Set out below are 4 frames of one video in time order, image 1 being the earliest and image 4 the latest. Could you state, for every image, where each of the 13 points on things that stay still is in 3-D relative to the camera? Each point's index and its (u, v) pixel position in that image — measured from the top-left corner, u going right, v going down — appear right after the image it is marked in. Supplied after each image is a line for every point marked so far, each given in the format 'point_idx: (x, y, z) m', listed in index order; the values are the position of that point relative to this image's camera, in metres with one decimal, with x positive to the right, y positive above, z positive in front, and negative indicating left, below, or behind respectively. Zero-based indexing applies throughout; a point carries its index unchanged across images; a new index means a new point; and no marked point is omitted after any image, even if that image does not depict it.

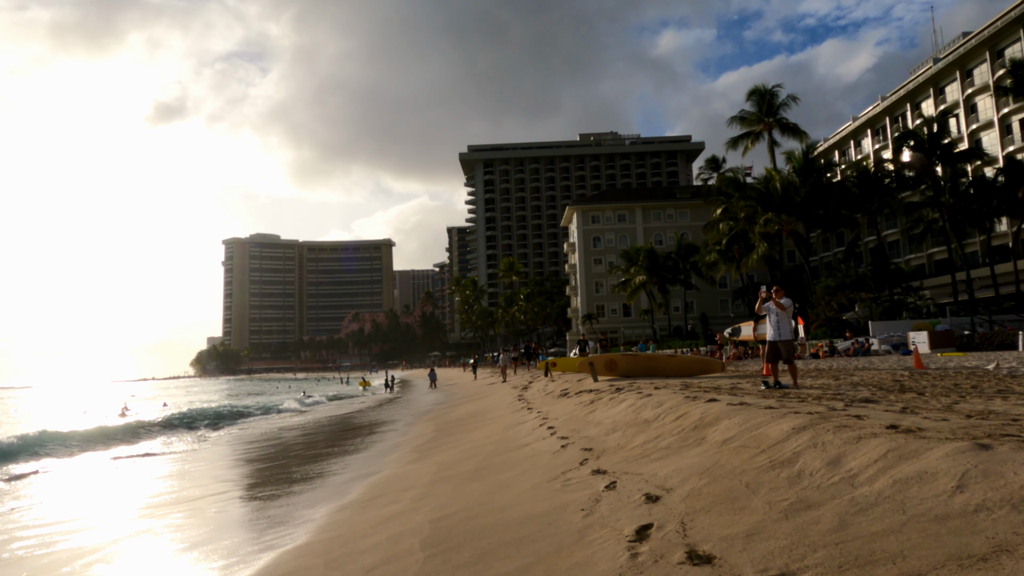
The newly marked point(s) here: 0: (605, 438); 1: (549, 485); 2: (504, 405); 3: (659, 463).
0: (+1.0, -1.6, +6.7) m
1: (+0.3, -1.7, +5.2) m
2: (-0.2, -2.8, +14.7) m
3: (+1.2, -1.4, +4.9) m
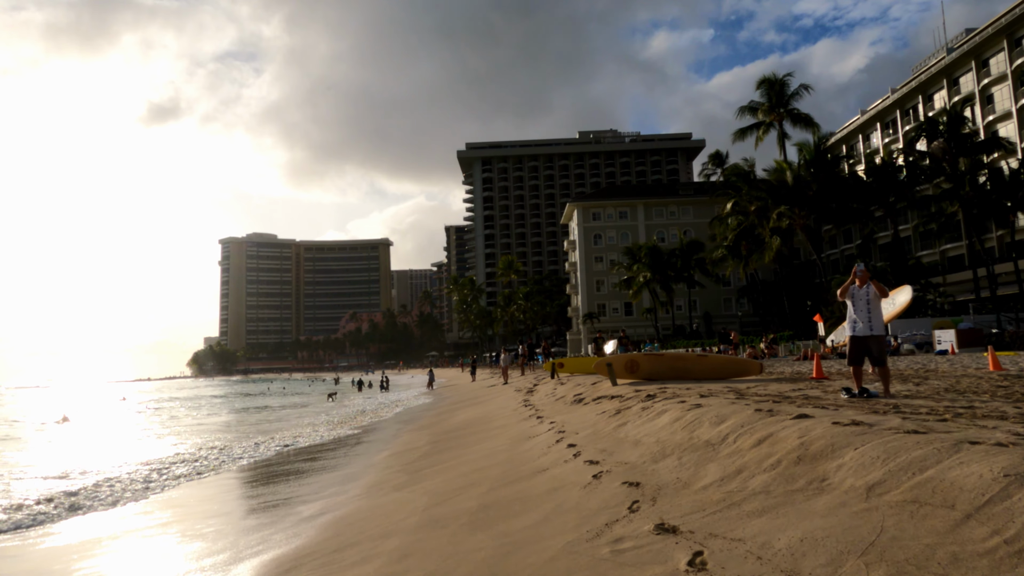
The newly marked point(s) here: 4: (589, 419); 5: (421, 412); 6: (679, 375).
0: (+1.2, -1.5, +5.0) m
1: (+0.4, -1.5, +3.5) m
2: (0.0, -2.6, +13.0) m
3: (+1.3, -1.2, +3.2) m
4: (+1.1, -1.8, +8.4) m
5: (-2.8, -3.8, +18.5) m
6: (+3.1, -1.6, +11.3) m
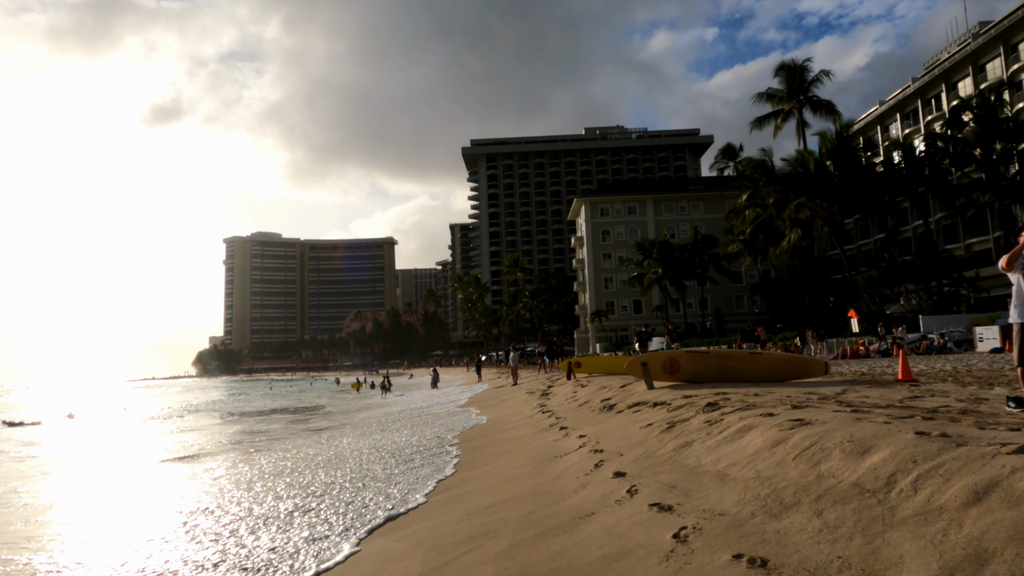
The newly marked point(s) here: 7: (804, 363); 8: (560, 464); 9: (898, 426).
0: (+1.4, -1.2, +3.1) m
1: (+0.6, -1.3, +1.7) m
2: (+0.2, -2.4, +11.2) m
3: (+1.5, -1.0, +1.4) m
4: (+1.3, -1.6, +6.6) m
5: (-2.5, -3.6, +16.8) m
6: (+3.3, -1.4, +9.5) m
7: (+4.5, -1.2, +9.4) m
8: (+0.5, -1.8, +6.2) m
9: (+2.5, -0.9, +3.9) m
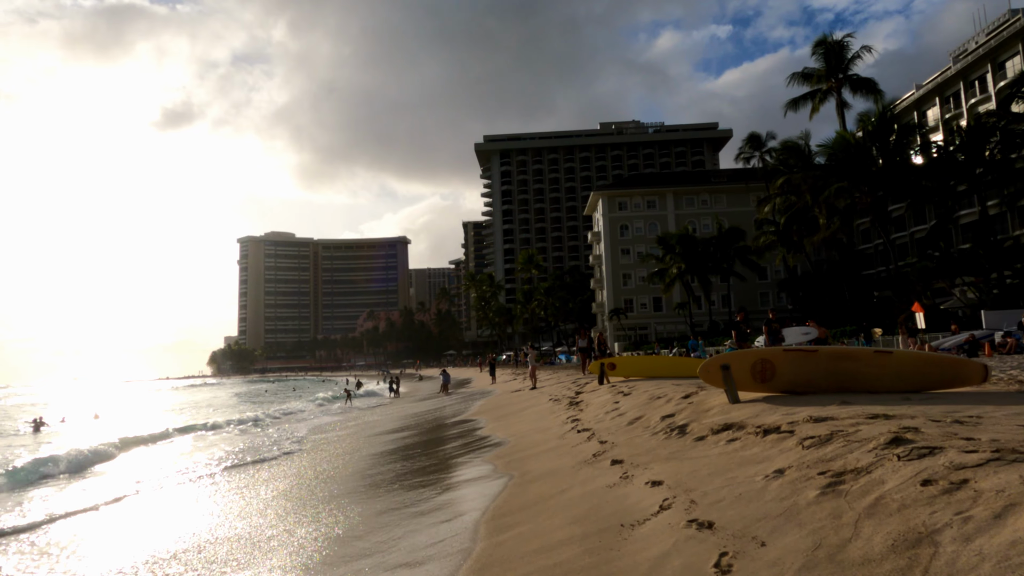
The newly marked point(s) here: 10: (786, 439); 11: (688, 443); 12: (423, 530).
0: (+1.5, -0.9, +0.4) m
1: (+0.8, -1.0, -1.0) m
2: (+0.6, -2.1, +8.5) m
3: (+1.6, -0.7, -1.4) m
4: (+1.5, -1.3, +3.9) m
5: (-2.0, -3.3, +14.1) m
6: (+3.6, -1.1, +6.7) m
7: (+4.8, -0.8, +6.6) m
8: (+0.7, -1.5, +3.5) m
9: (+2.6, -0.6, +1.1) m
10: (+2.1, -1.2, +4.7) m
11: (+1.7, -1.5, +5.8) m
12: (-1.0, -2.1, +5.3) m
